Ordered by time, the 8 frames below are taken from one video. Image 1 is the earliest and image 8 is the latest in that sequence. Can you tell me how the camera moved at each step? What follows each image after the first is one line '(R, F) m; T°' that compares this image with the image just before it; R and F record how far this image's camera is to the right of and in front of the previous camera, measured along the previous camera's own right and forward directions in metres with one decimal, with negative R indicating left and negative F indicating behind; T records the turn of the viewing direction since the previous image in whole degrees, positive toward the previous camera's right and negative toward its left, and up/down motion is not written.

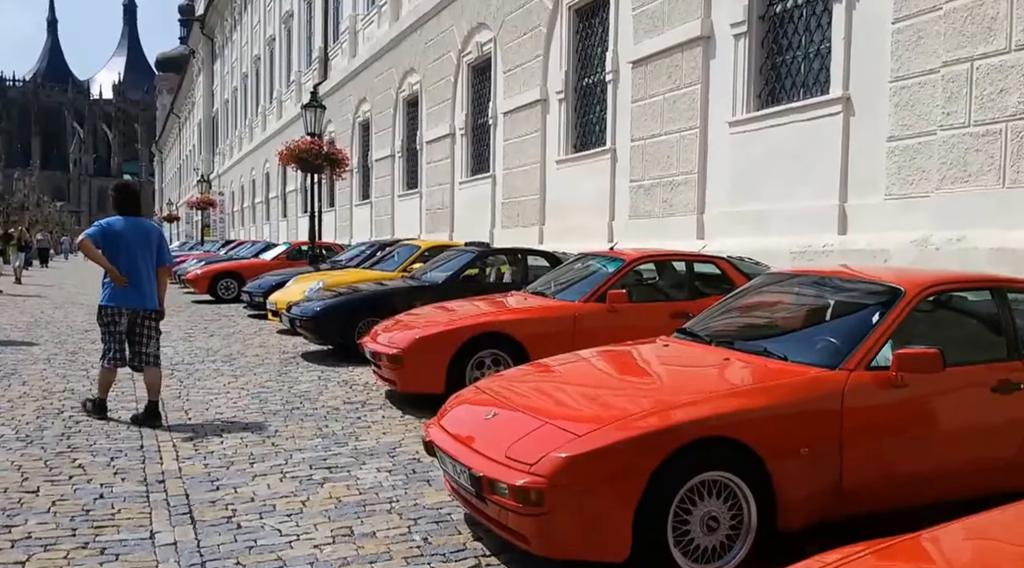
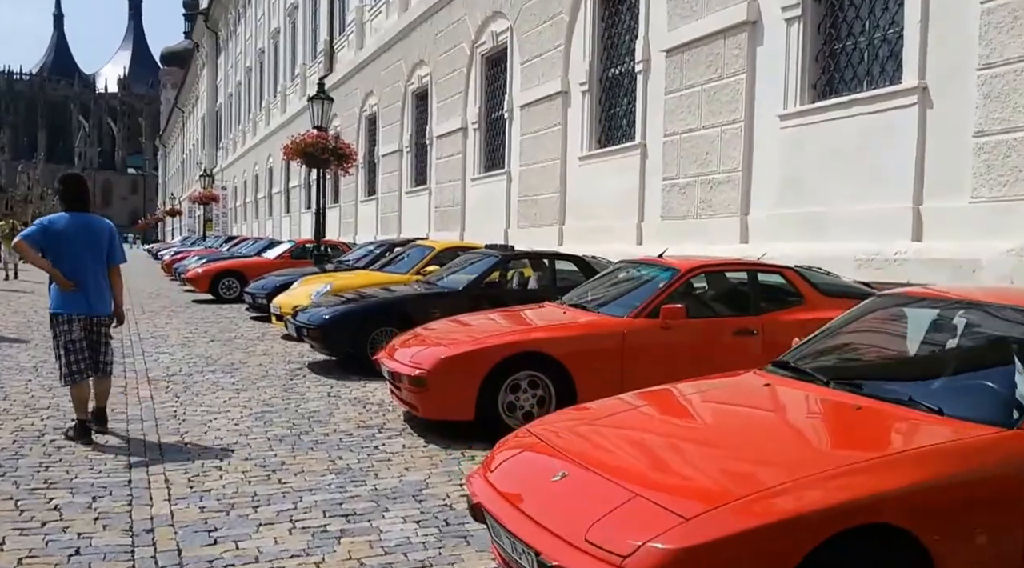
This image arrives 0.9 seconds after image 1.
(-0.3, +0.9) m; 0°
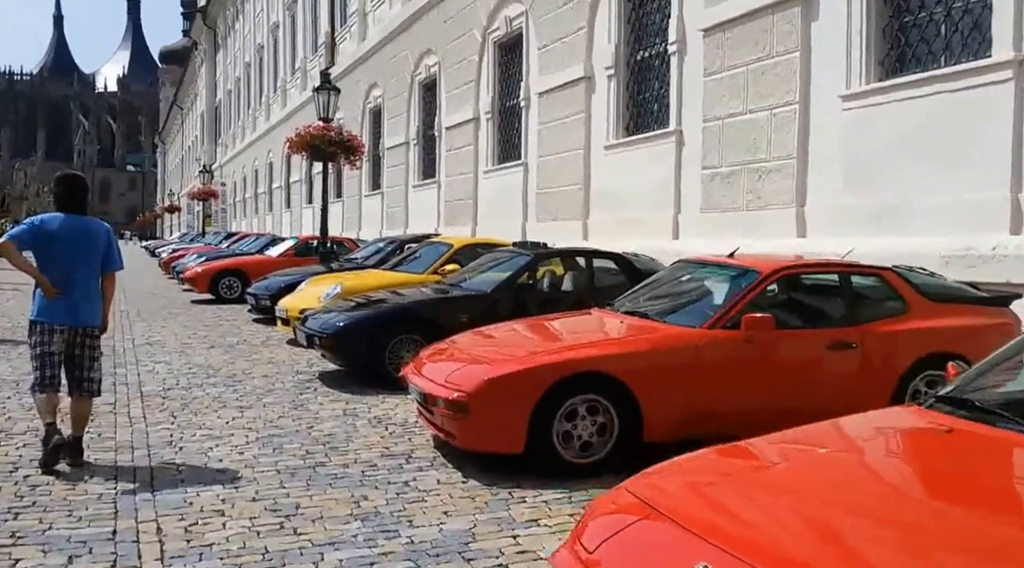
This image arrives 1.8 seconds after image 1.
(-0.3, +1.0) m; 0°
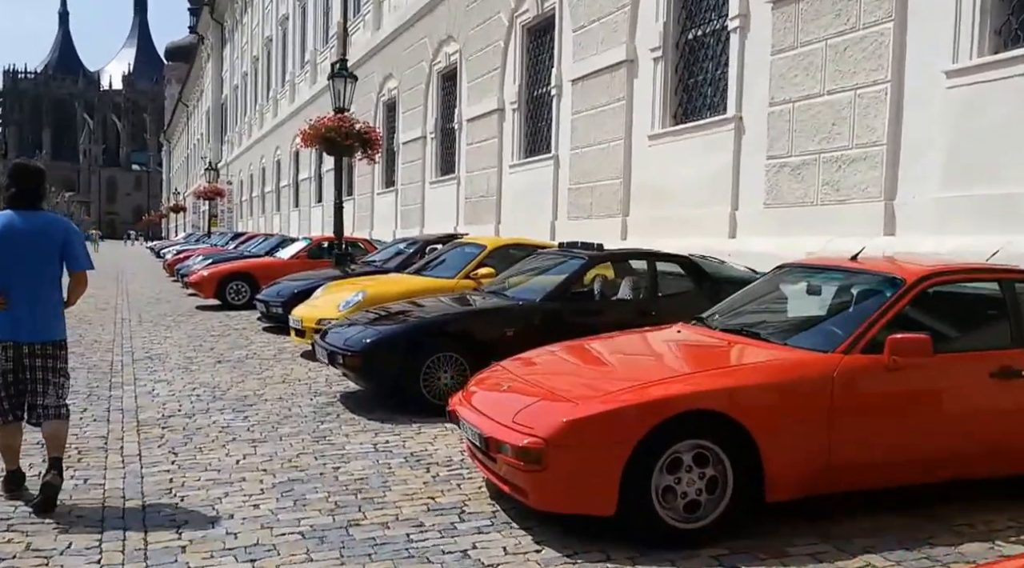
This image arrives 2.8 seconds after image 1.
(-0.4, +1.2) m; 0°
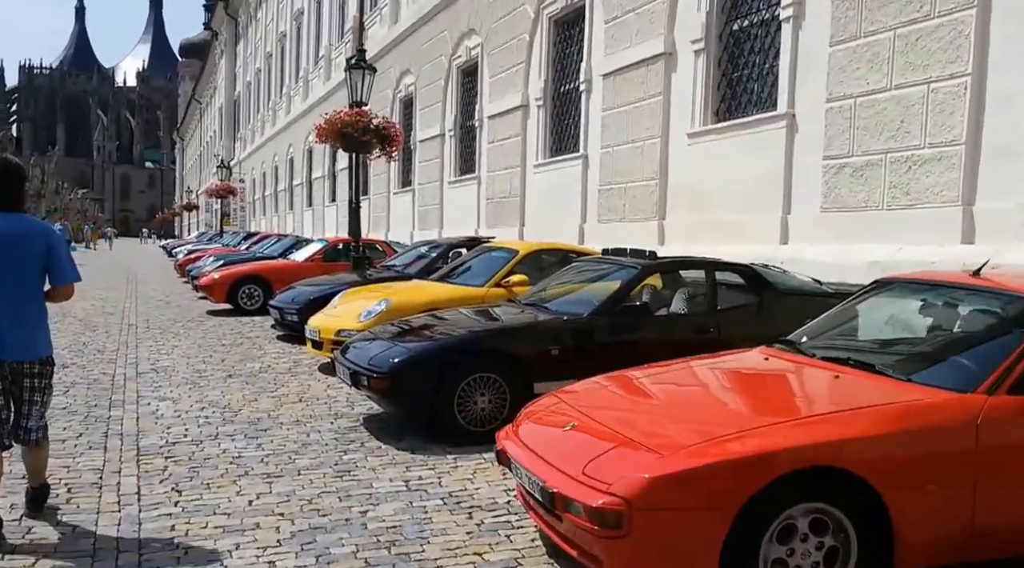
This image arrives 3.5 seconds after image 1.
(-0.2, +0.8) m; -1°
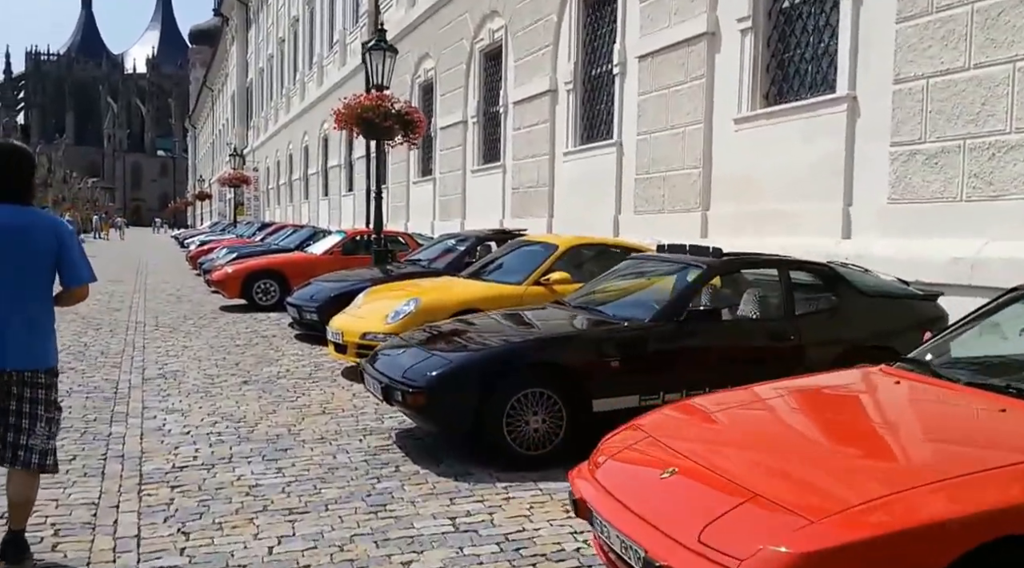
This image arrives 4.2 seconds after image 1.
(-0.3, +0.8) m; -1°
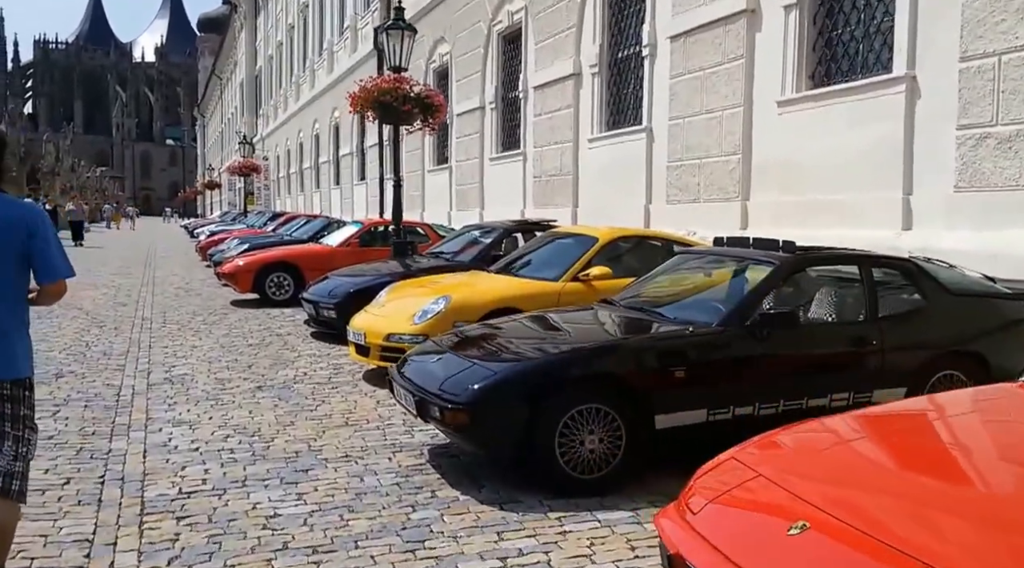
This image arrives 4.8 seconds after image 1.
(-0.2, +0.7) m; -1°
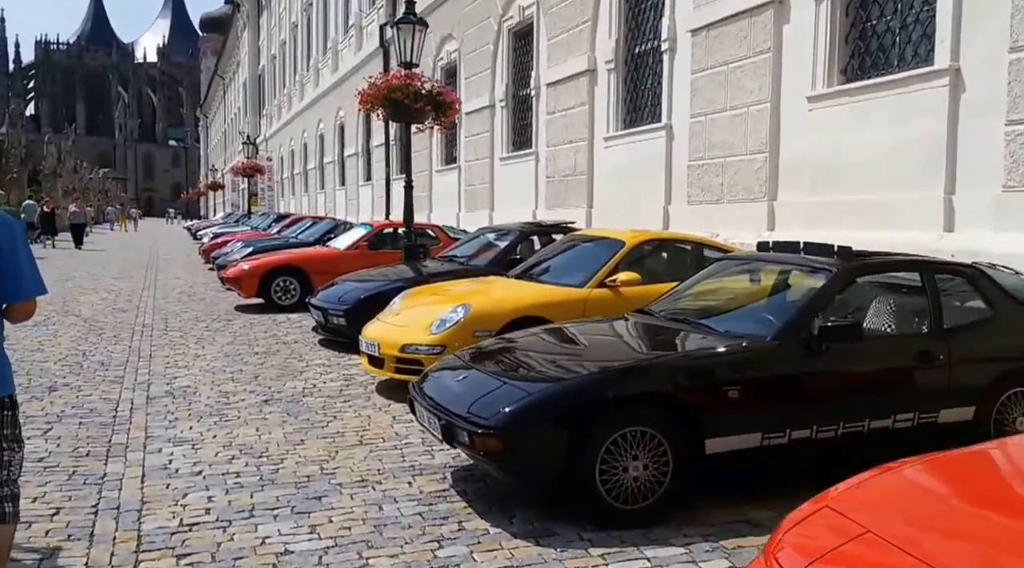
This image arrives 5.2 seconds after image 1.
(-0.2, +0.5) m; 0°
